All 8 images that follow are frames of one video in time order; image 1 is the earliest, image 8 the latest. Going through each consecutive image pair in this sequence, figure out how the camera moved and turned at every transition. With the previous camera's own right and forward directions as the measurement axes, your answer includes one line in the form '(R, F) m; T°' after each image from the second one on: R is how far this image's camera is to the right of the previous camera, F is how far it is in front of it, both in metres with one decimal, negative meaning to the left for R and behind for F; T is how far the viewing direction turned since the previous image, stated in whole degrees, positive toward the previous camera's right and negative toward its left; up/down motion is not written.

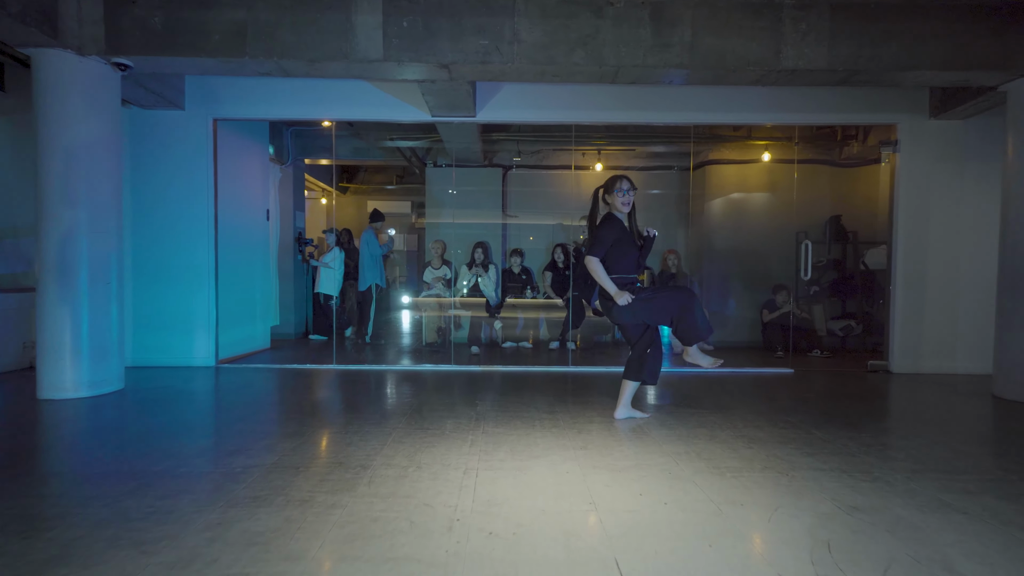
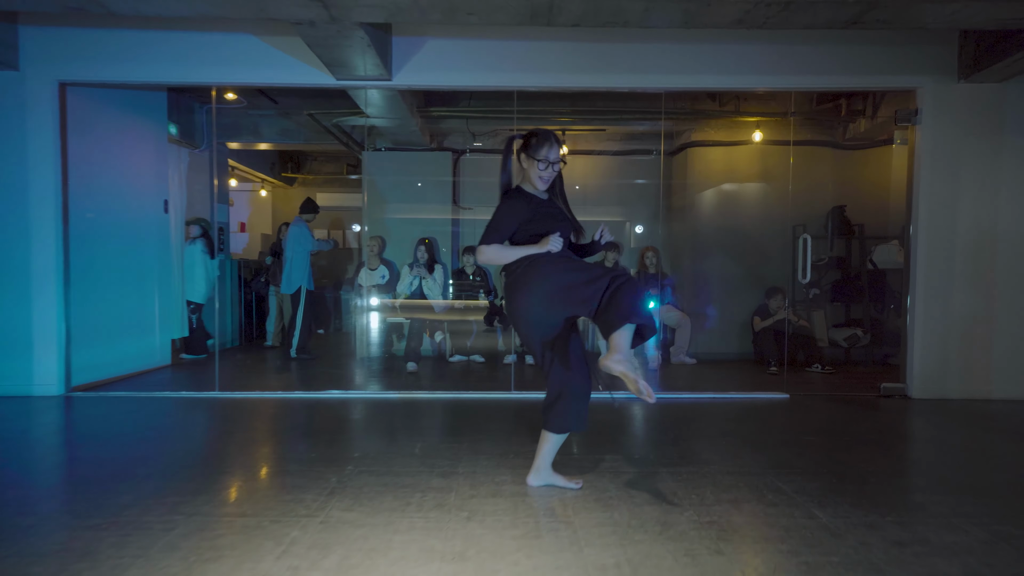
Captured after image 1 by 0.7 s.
(+0.6, +1.1) m; 0°
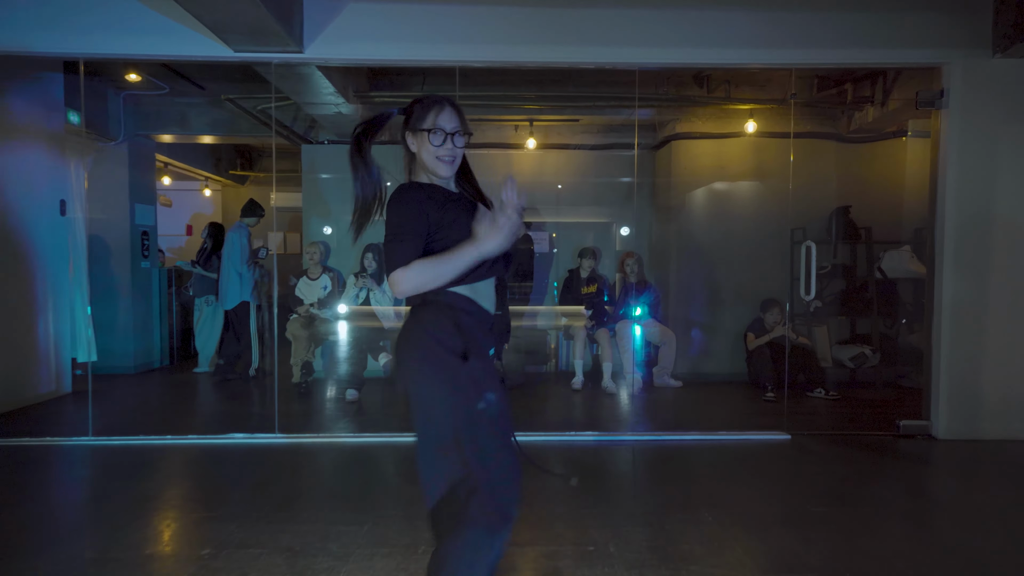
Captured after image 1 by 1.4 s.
(+0.4, +0.8) m; +1°
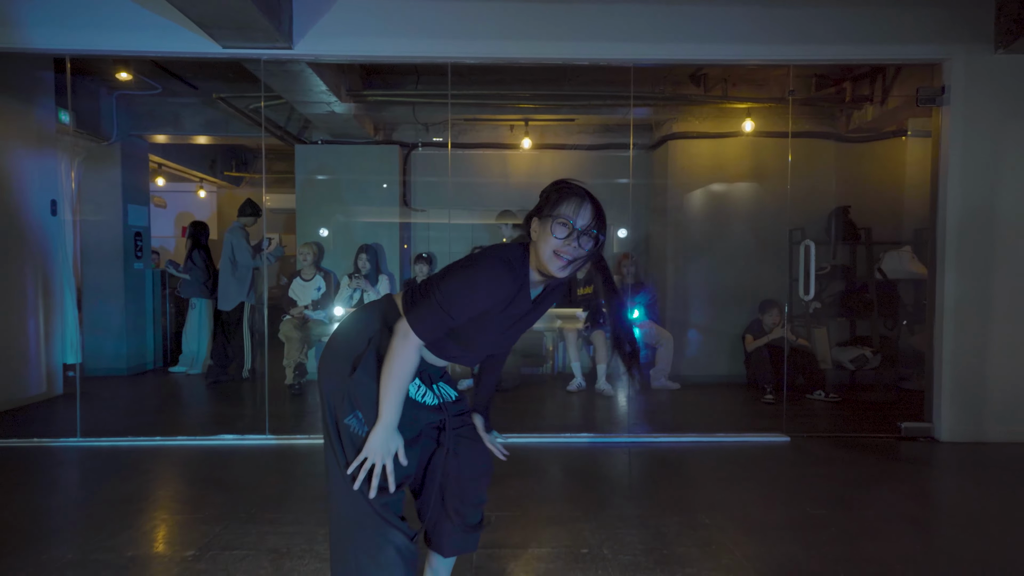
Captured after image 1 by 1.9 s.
(0.0, +0.1) m; 0°
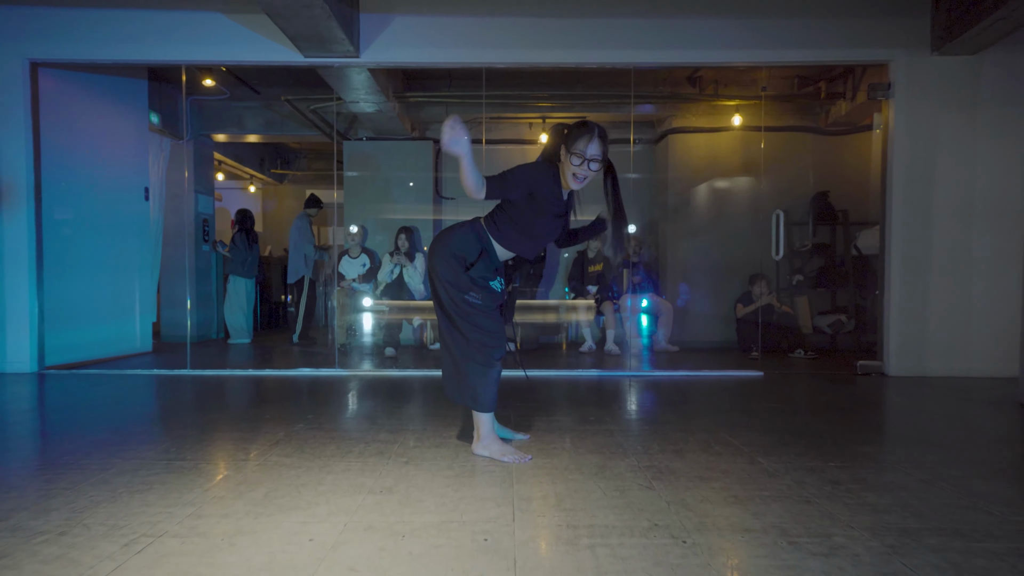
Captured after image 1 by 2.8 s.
(-0.1, -0.8) m; -1°
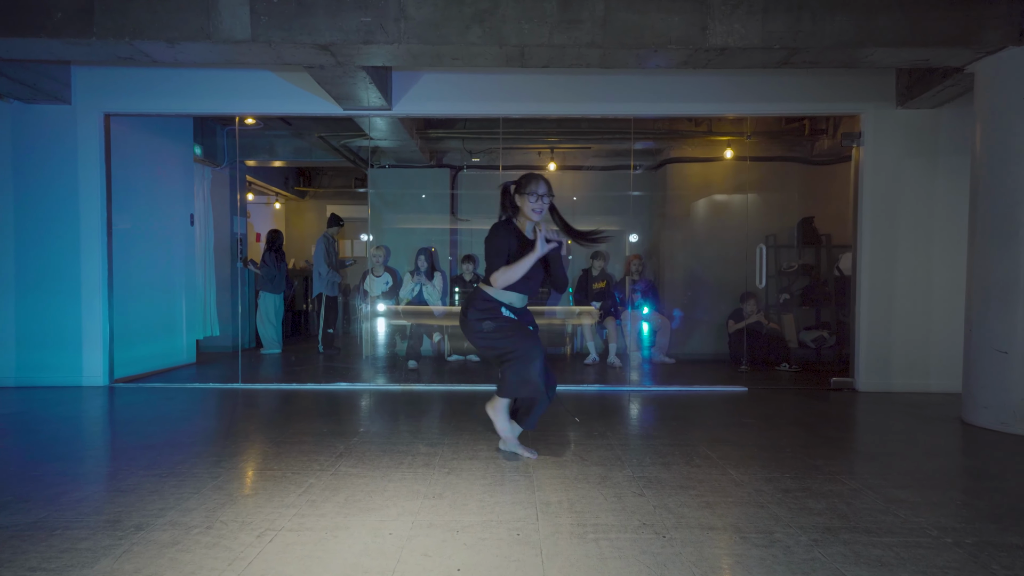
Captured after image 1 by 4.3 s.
(-0.1, -0.6) m; 0°
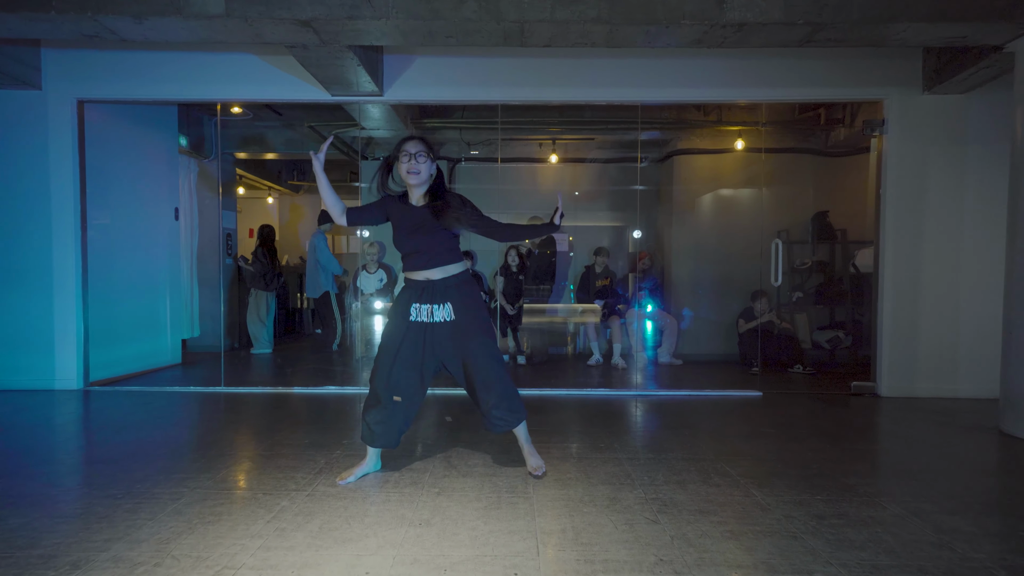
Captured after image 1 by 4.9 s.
(0.0, +0.3) m; 0°
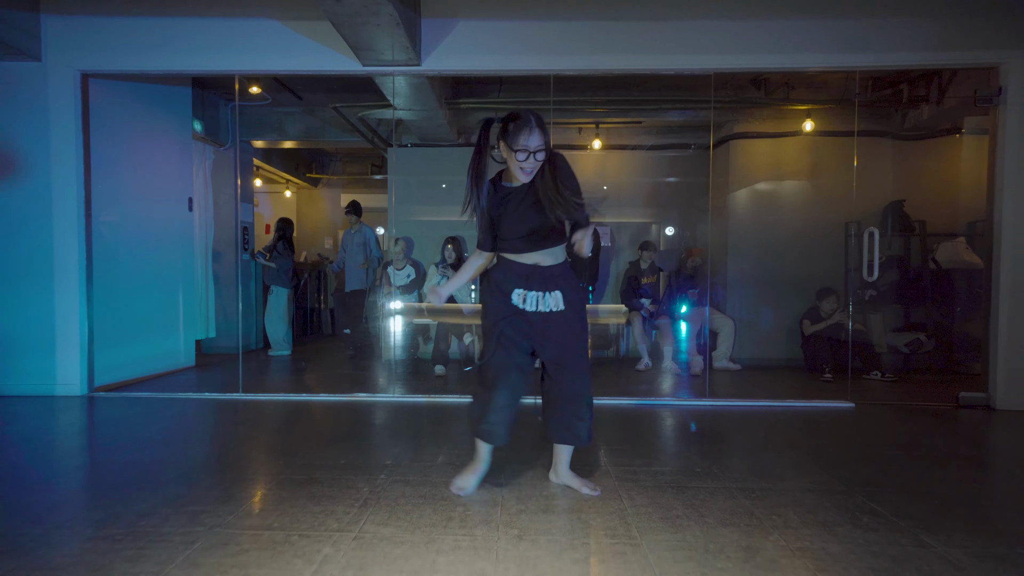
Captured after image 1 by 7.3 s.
(-0.4, +0.5) m; -1°
